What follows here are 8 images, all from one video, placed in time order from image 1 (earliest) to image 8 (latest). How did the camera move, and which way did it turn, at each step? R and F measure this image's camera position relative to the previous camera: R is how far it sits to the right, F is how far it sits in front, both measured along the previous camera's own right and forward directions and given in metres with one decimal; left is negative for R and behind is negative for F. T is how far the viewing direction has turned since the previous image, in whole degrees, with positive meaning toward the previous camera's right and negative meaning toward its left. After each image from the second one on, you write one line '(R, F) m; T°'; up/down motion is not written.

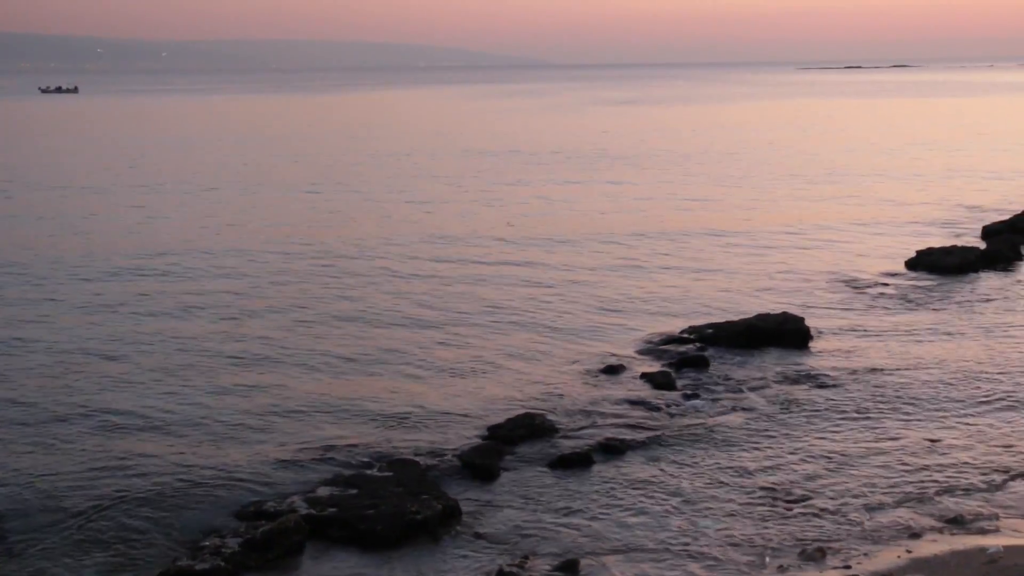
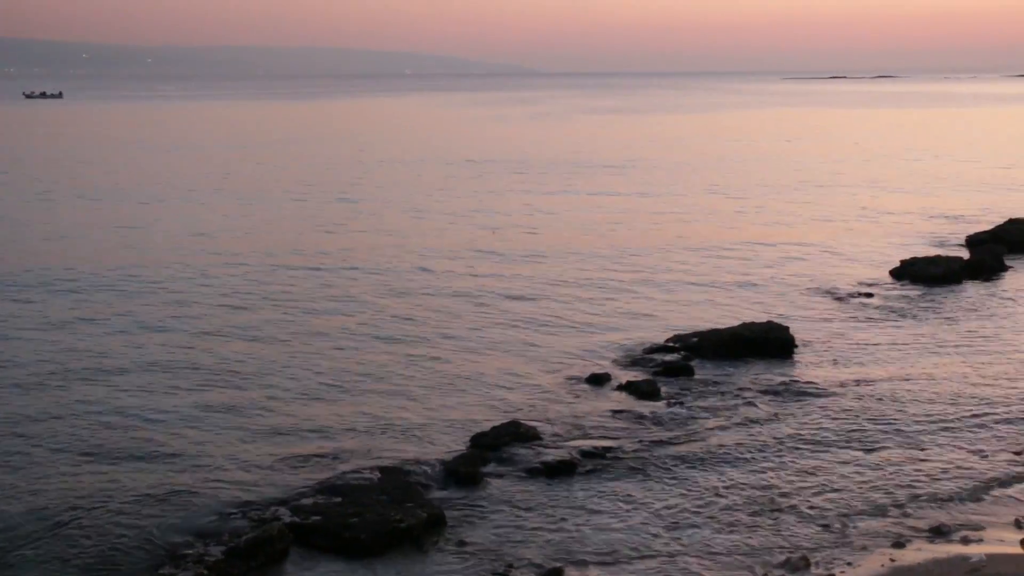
(-0.3, -1.7) m; -6°
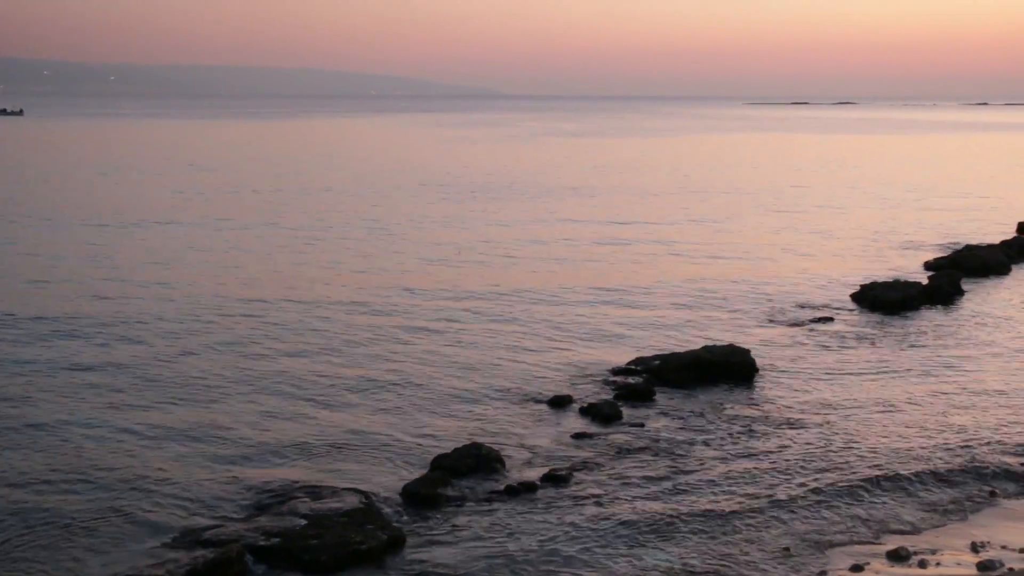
(0.0, 0.0) m; +2°
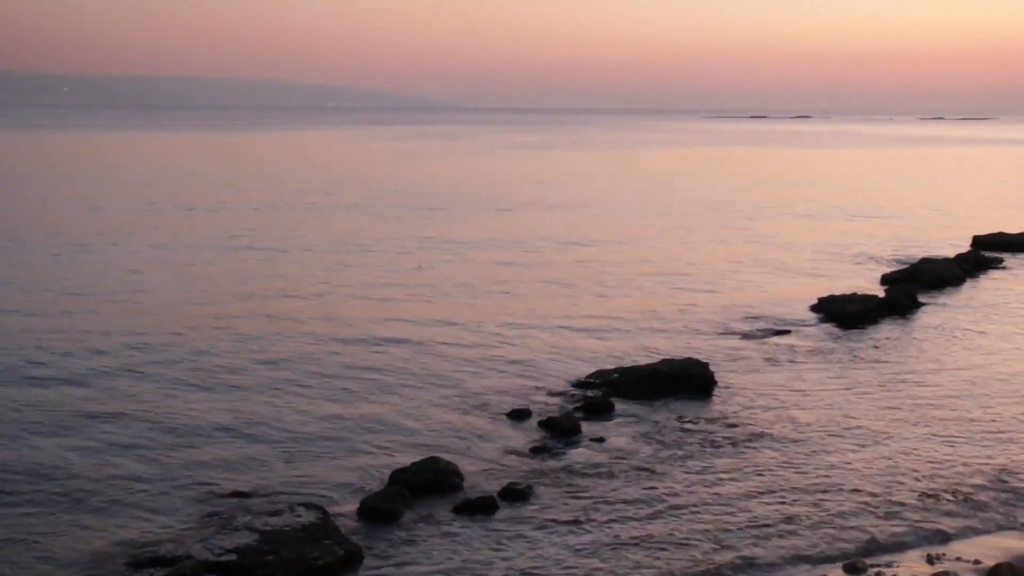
(0.0, 0.0) m; +2°
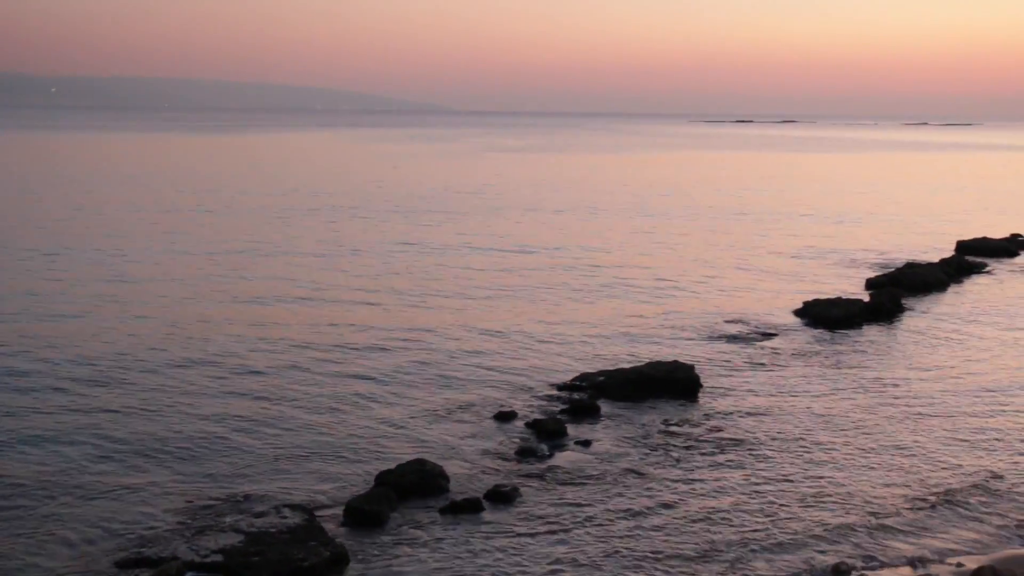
(-2.5, -2.3) m; 0°
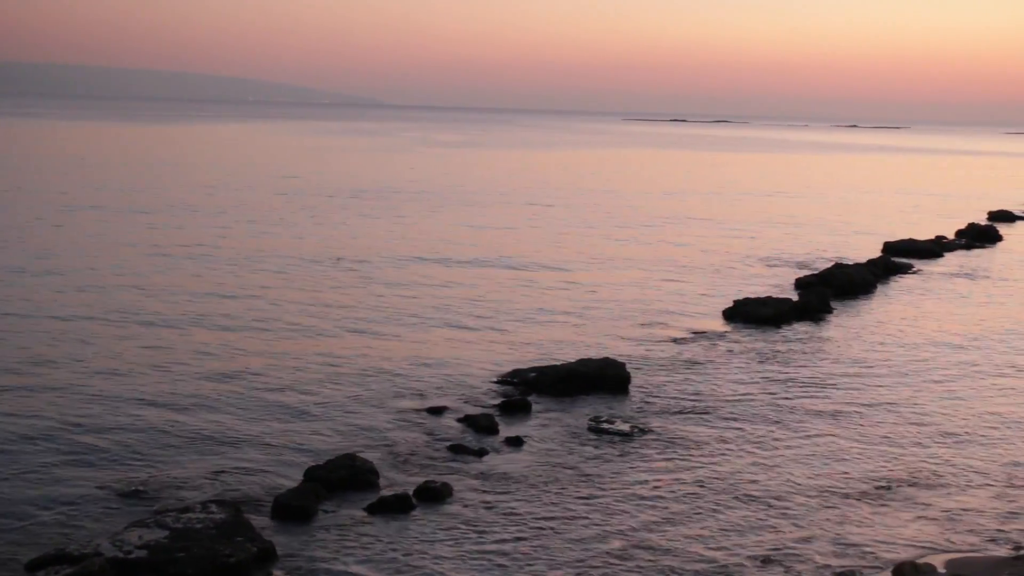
(+0.1, -0.2) m; +4°
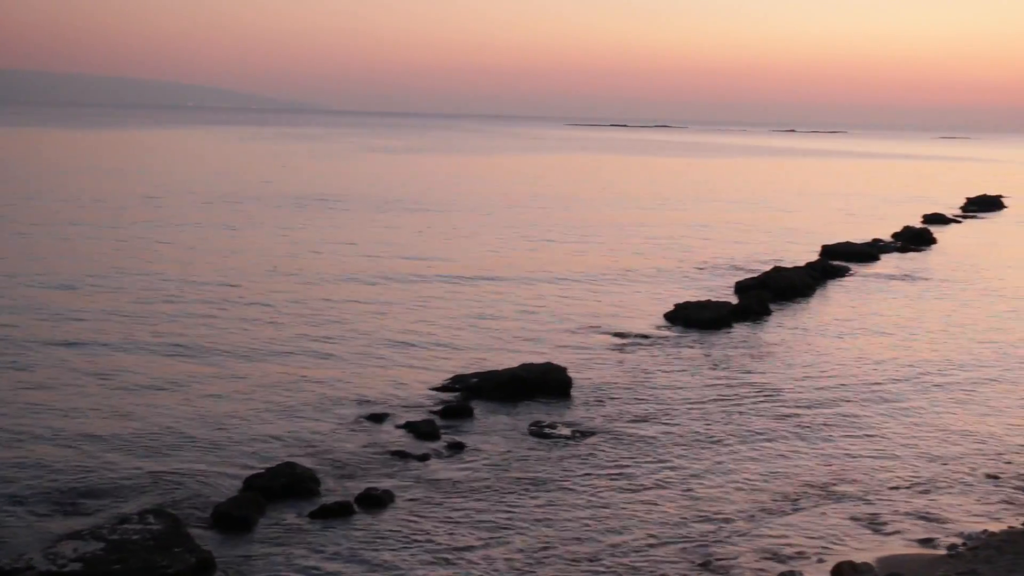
(+0.1, -0.2) m; +3°
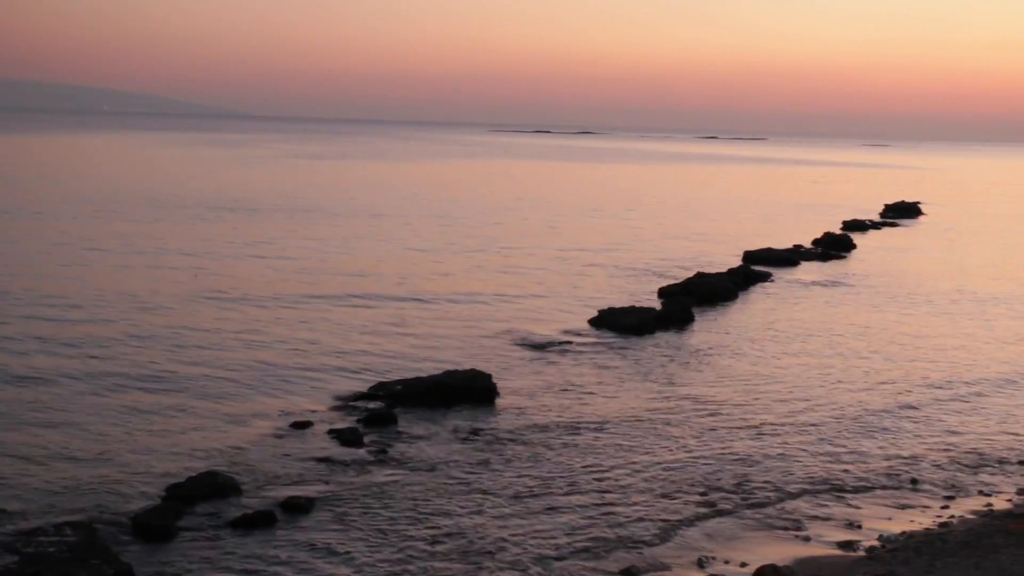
(+0.1, -0.4) m; +4°
